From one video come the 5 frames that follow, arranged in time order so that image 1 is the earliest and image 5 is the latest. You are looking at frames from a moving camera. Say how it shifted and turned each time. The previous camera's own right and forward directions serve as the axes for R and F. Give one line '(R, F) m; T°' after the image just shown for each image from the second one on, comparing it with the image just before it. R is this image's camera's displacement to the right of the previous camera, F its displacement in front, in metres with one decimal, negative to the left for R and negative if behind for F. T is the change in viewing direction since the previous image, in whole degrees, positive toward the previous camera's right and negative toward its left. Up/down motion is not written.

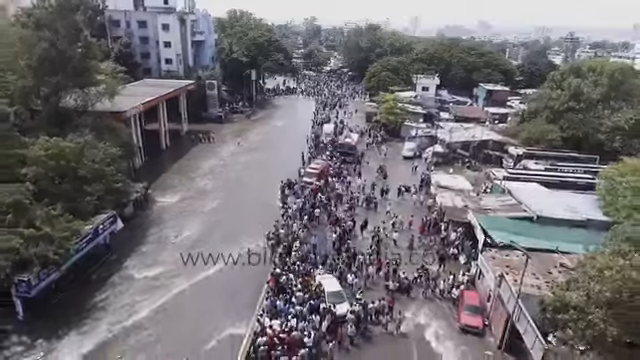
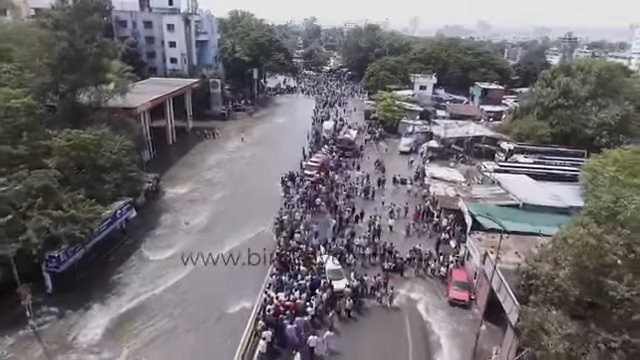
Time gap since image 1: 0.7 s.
(0.0, -1.5) m; 0°
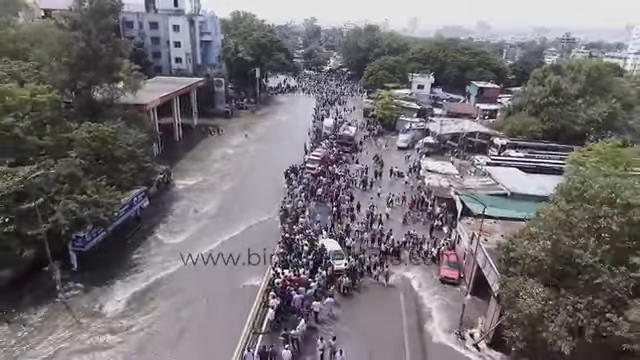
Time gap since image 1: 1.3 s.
(-0.1, -1.5) m; 0°
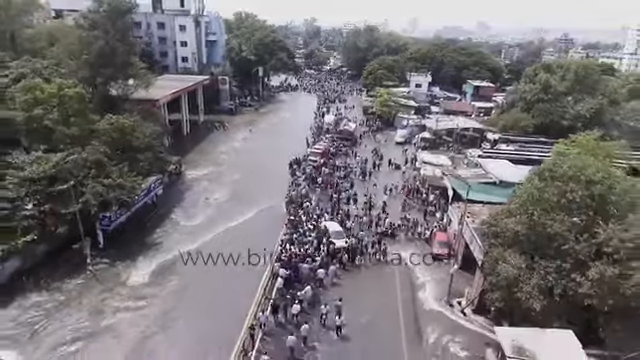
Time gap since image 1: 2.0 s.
(-0.2, -1.8) m; 0°
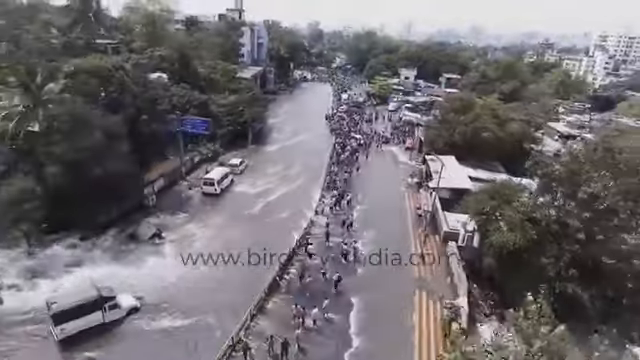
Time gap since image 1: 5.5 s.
(-3.9, -21.1) m; +1°
